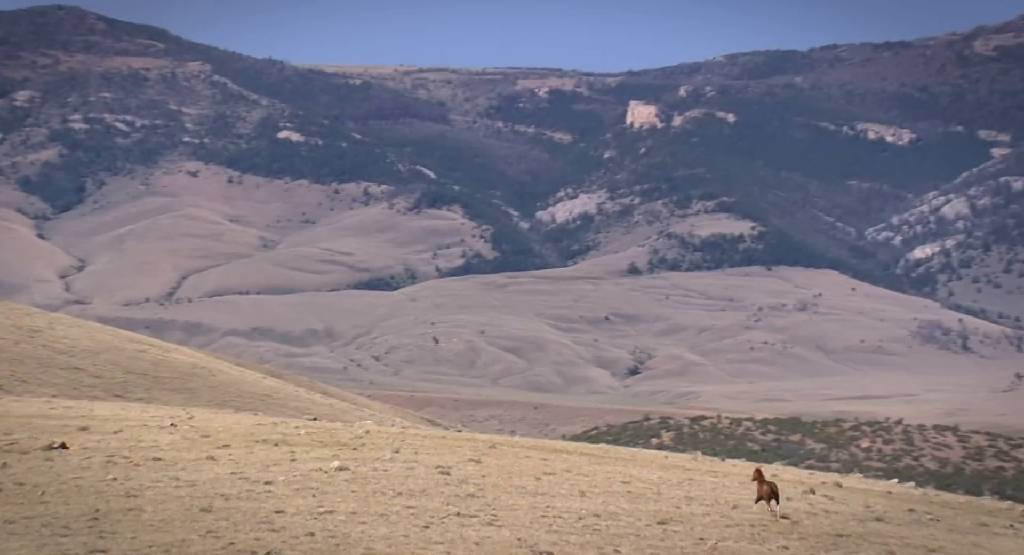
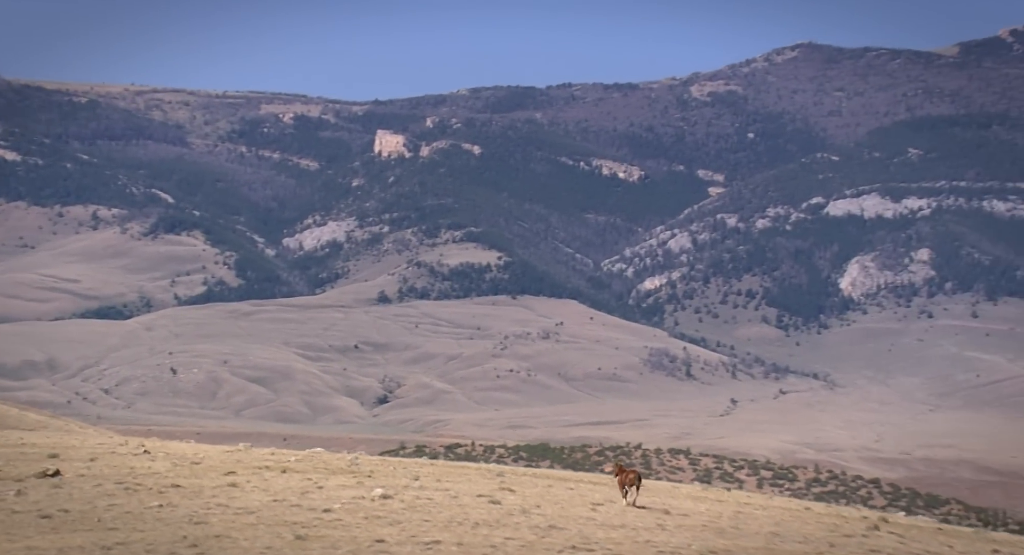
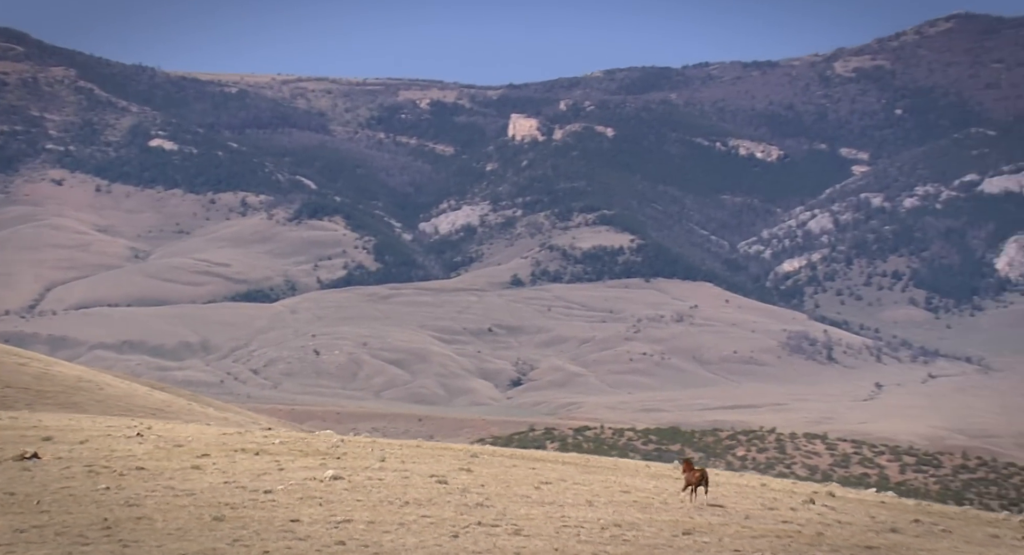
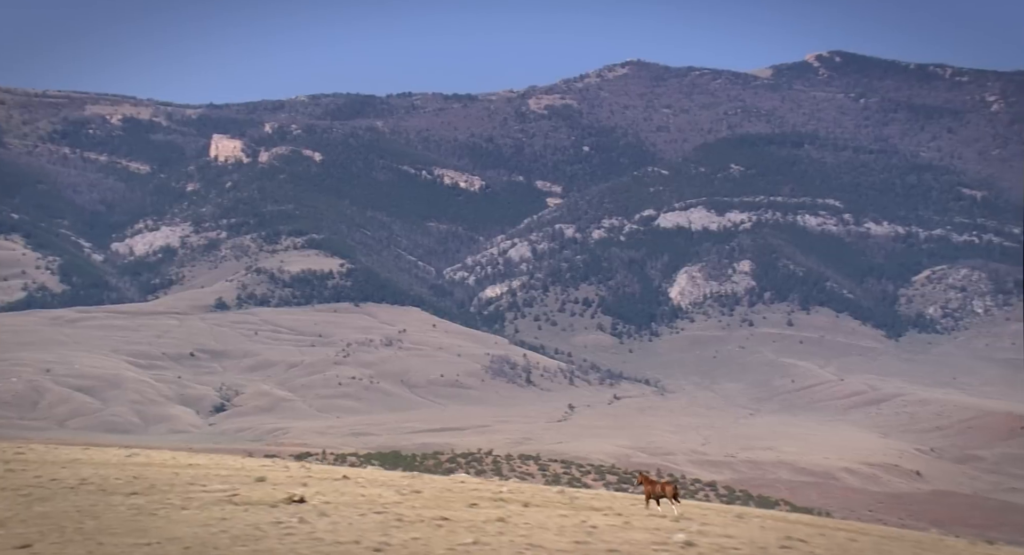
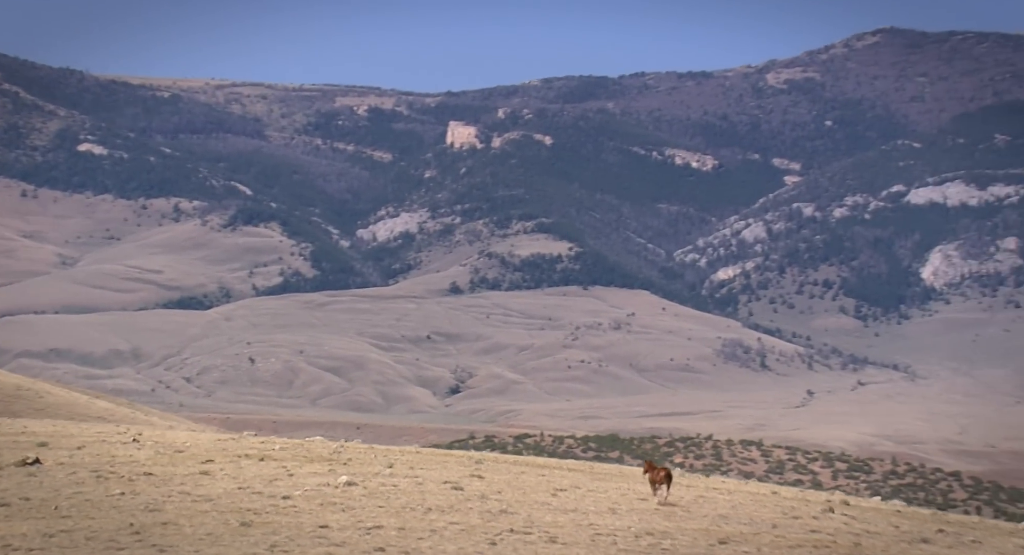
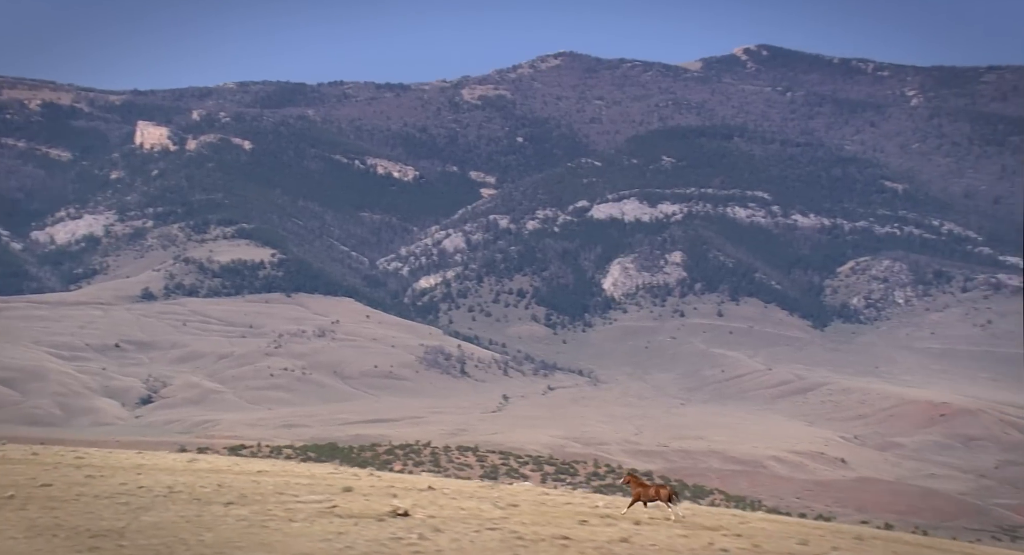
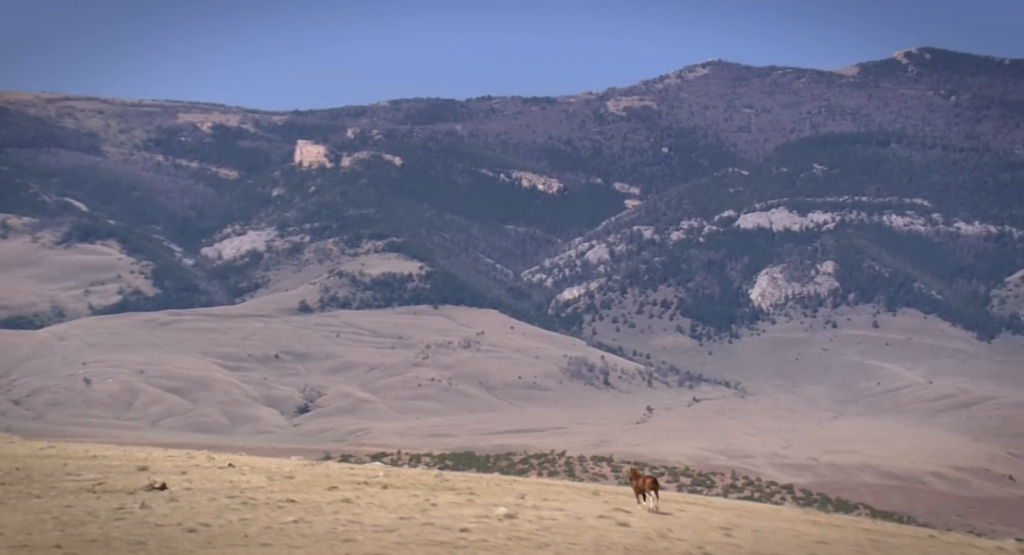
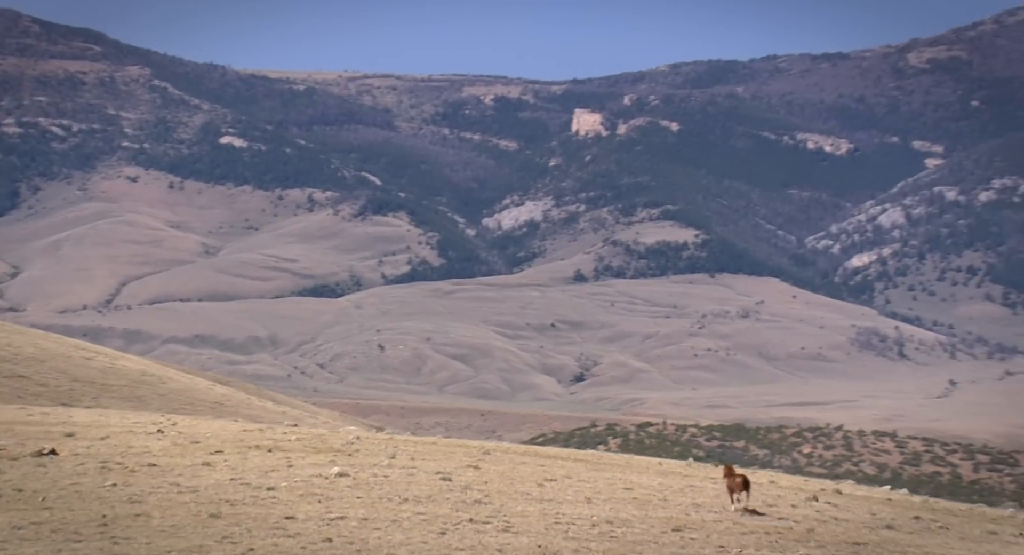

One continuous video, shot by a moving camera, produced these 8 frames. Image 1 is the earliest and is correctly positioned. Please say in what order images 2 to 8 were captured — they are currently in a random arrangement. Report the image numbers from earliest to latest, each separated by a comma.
8, 3, 5, 2, 7, 4, 6
